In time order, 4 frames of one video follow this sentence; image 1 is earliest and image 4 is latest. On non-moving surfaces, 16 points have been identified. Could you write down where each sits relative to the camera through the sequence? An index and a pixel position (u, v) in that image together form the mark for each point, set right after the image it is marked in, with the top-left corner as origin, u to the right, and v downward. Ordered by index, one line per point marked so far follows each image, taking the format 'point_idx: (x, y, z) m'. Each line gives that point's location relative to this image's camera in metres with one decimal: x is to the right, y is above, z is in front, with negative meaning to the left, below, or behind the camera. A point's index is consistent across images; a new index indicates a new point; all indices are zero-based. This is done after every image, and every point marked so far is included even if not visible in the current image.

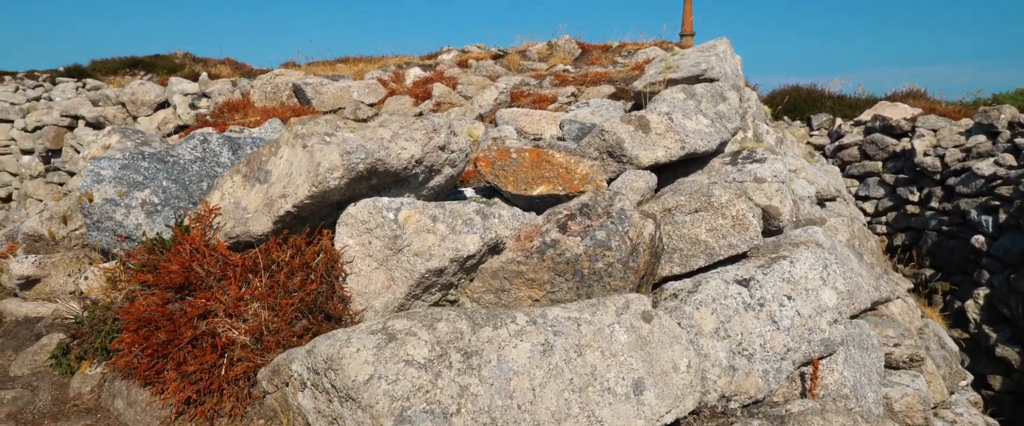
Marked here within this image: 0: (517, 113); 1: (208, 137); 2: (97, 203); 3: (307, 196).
0: (+0.1, +1.1, +7.0) m
1: (-2.3, +0.6, +4.7) m
2: (-2.7, +0.1, +4.1) m
3: (-1.2, +0.1, +3.6) m
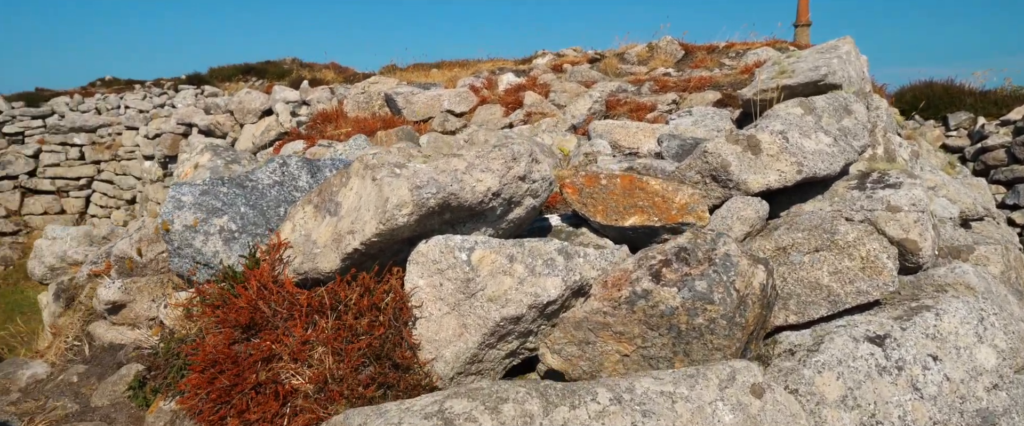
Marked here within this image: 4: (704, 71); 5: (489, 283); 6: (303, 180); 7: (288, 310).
0: (+1.0, +0.9, +6.5) m
1: (-1.6, +0.4, +4.6) m
2: (-2.2, -0.1, +4.1) m
3: (-0.7, -0.1, +3.3) m
4: (+2.6, +2.0, +8.6) m
5: (-0.1, -0.4, +3.3) m
6: (-1.5, +0.2, +4.6) m
7: (-1.2, -0.5, +3.4) m
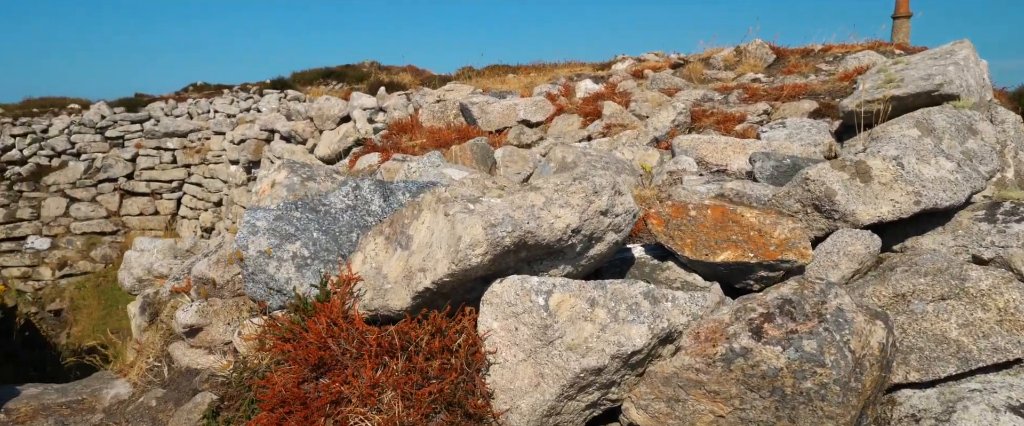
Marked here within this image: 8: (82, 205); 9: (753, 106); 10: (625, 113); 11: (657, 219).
0: (+1.8, +0.7, +6.1) m
1: (-1.1, +0.2, +4.5) m
2: (-1.7, -0.3, +4.0) m
3: (-0.3, -0.3, +3.1) m
4: (+3.6, +1.7, +8.0) m
5: (+0.3, -0.6, +3.0) m
6: (-1.0, +0.1, +4.4) m
7: (-0.8, -0.7, +3.2) m
8: (-9.0, +0.2, +13.2) m
9: (+2.8, +1.2, +7.2) m
10: (+1.3, +1.2, +7.4) m
11: (+0.9, 0.0, +4.0) m
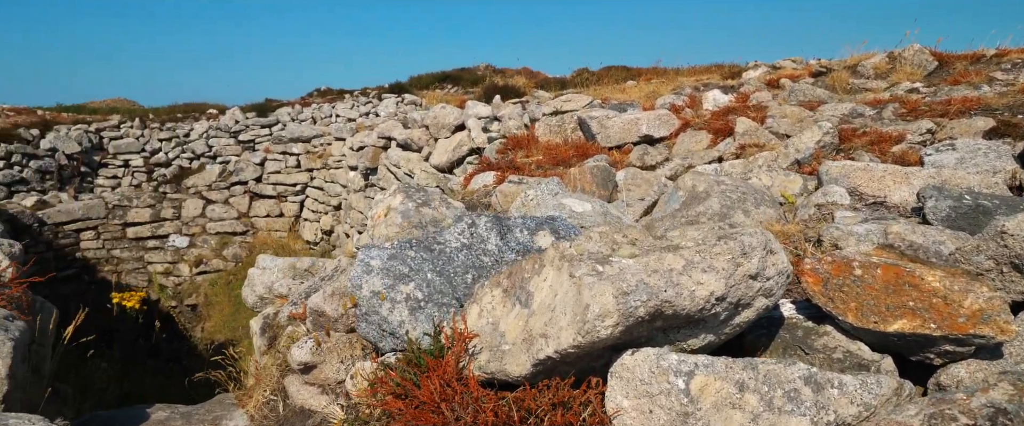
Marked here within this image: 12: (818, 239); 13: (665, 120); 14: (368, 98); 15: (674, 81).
0: (+2.9, +0.4, +5.4) m
1: (-0.2, 0.0, +4.3) m
2: (-0.9, -0.5, +3.9) m
3: (+0.3, -0.6, +2.8) m
4: (+5.0, +1.4, +6.9) m
5: (+0.8, -0.9, +2.6) m
6: (-0.1, -0.2, +4.2) m
7: (-0.2, -1.0, +3.0) m
8: (-6.7, +0.2, +14.1) m
9: (+4.0, +0.9, +6.3) m
10: (+2.6, +0.9, +6.7) m
11: (+1.6, -0.3, +3.4) m
12: (+2.3, -0.2, +4.7) m
13: (+1.9, +1.2, +7.8) m
14: (-4.0, +3.2, +17.6) m
15: (+2.6, +2.2, +10.4) m
